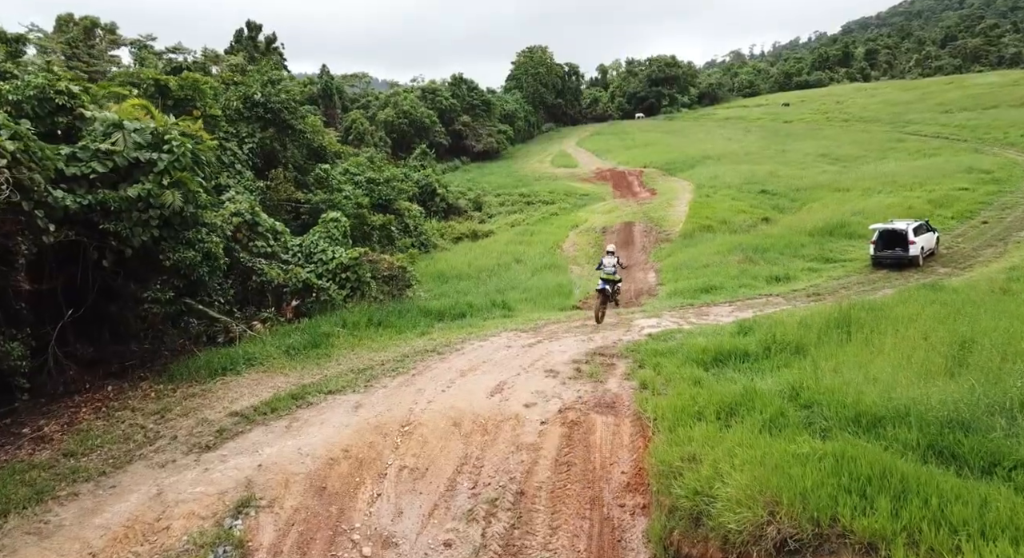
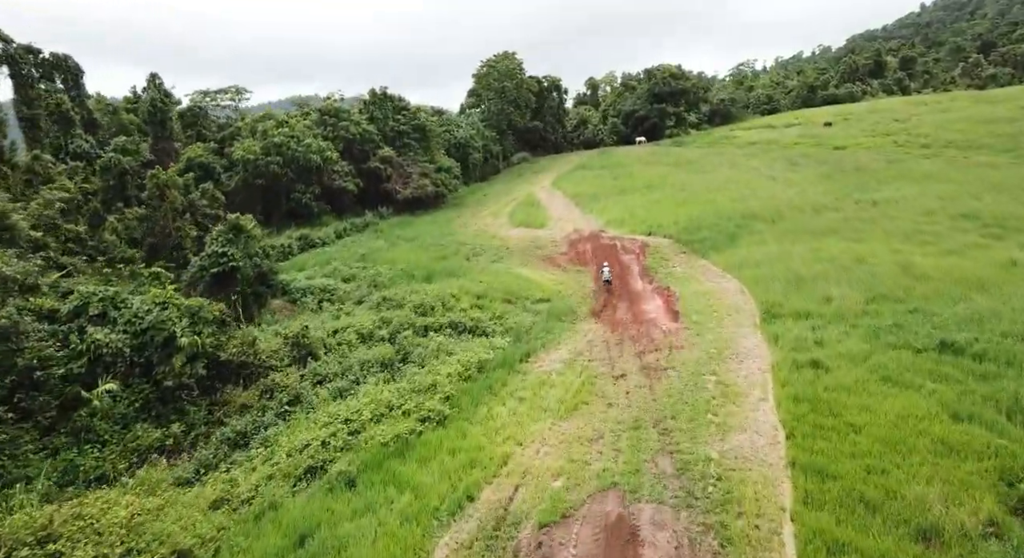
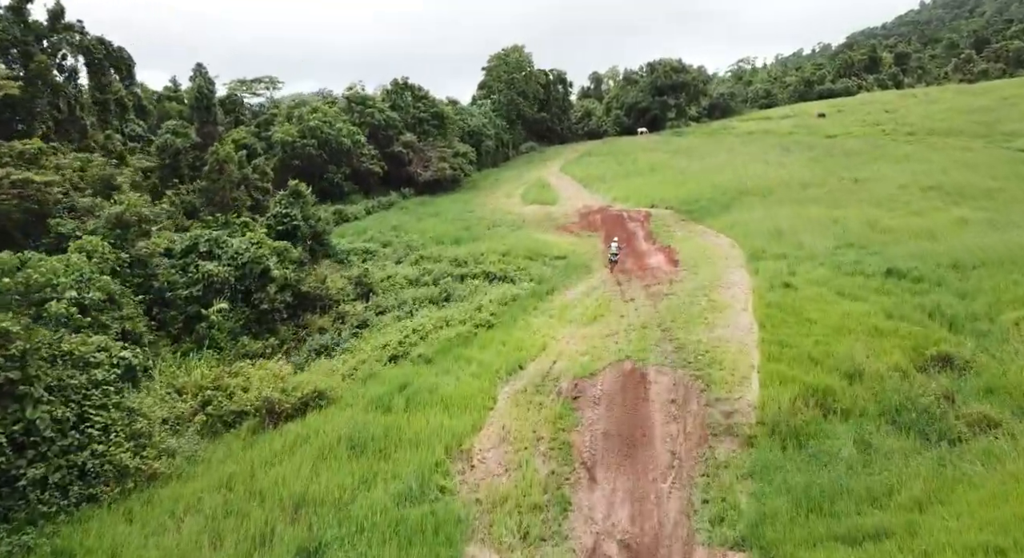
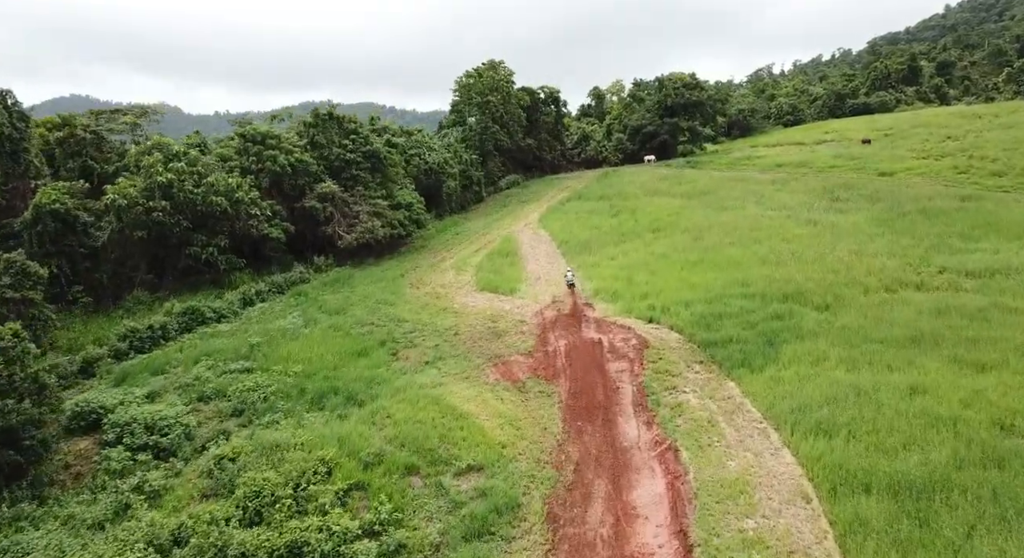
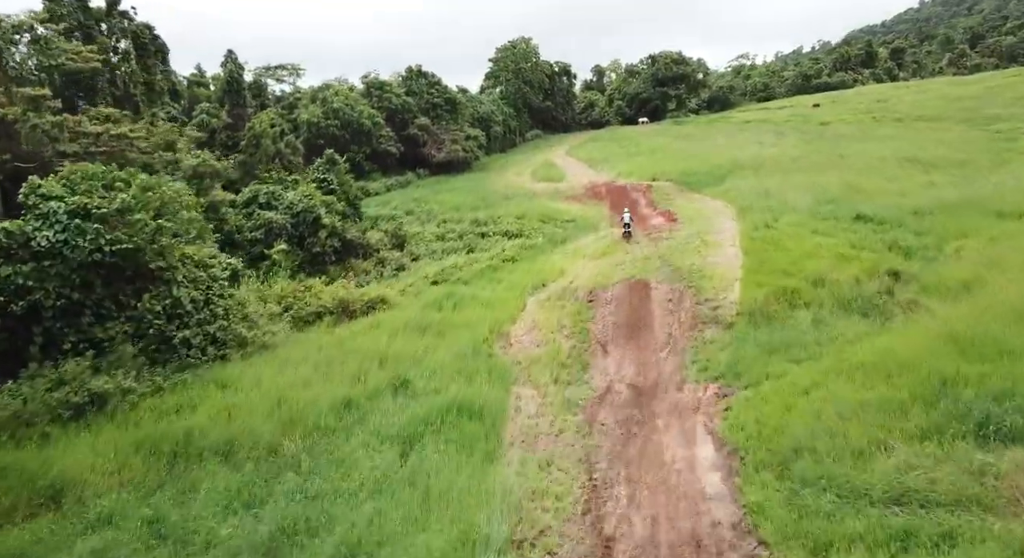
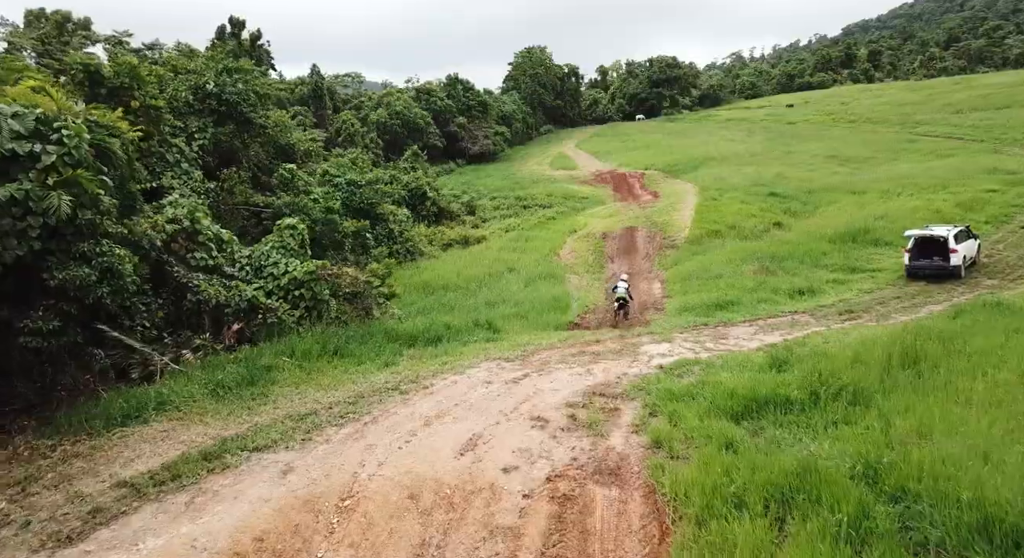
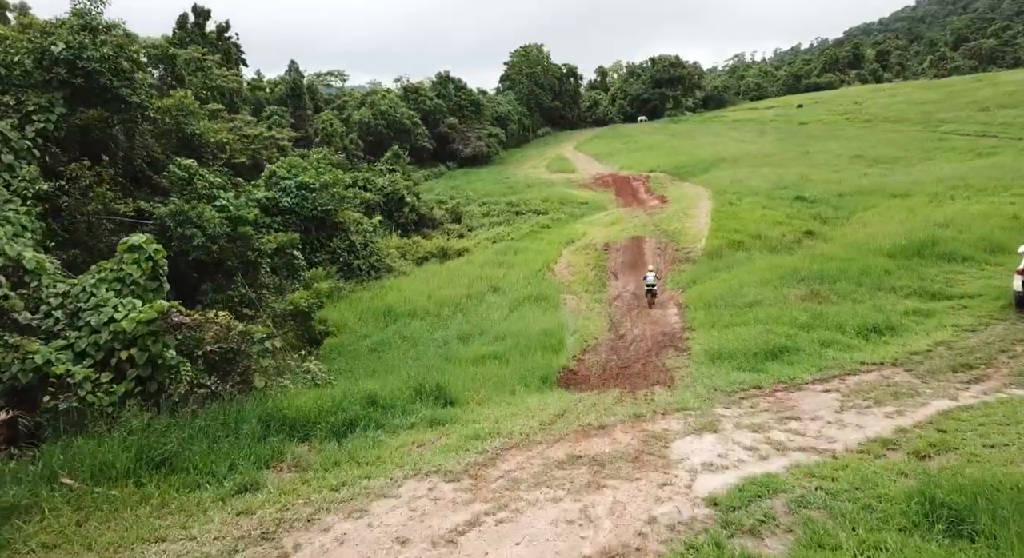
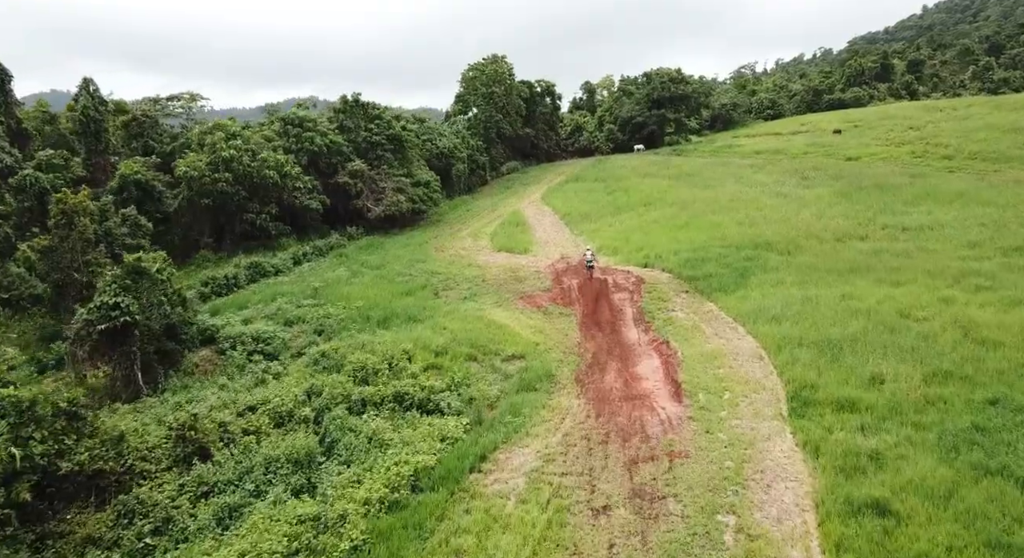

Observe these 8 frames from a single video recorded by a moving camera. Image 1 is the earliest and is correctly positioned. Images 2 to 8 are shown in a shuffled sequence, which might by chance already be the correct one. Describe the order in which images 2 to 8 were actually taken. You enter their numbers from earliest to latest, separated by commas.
6, 7, 5, 3, 2, 8, 4
